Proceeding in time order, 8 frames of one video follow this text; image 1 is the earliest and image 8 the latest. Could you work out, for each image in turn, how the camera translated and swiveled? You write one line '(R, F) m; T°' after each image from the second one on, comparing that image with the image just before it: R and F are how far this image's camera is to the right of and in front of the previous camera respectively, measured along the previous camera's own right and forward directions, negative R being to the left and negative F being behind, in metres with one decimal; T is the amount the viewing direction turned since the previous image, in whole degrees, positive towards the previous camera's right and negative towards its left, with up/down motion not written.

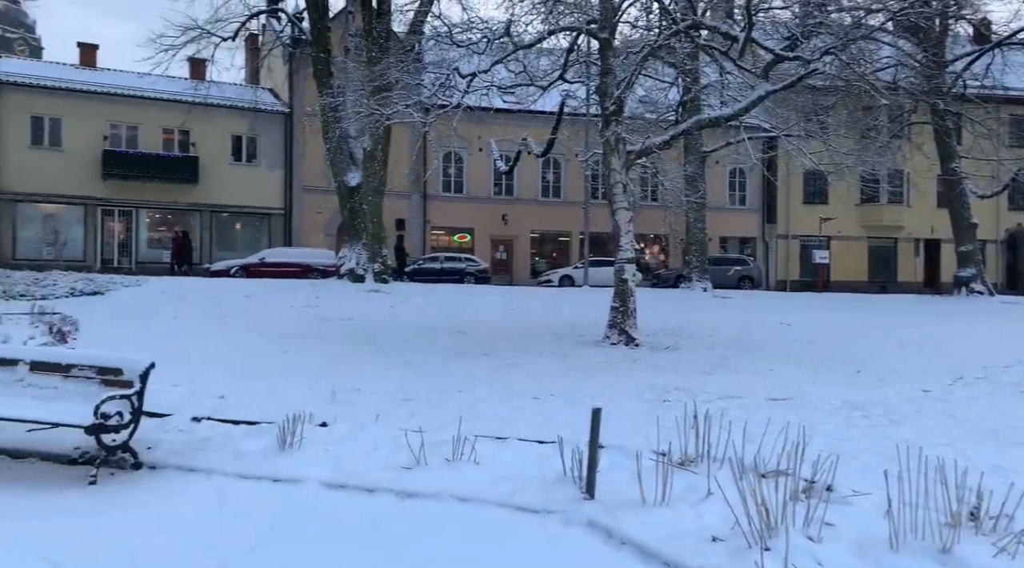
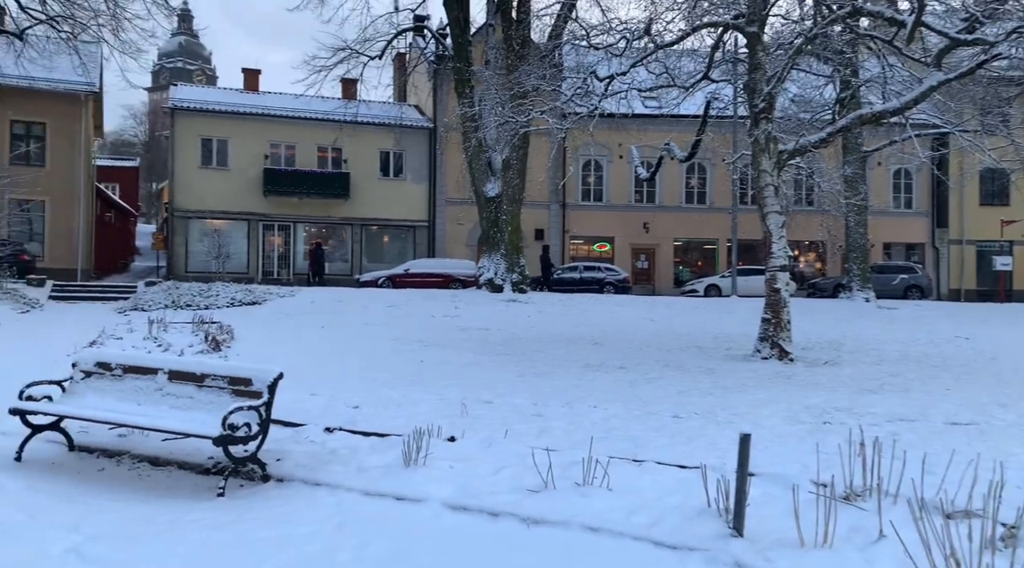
(0.0, +0.4) m; -9°
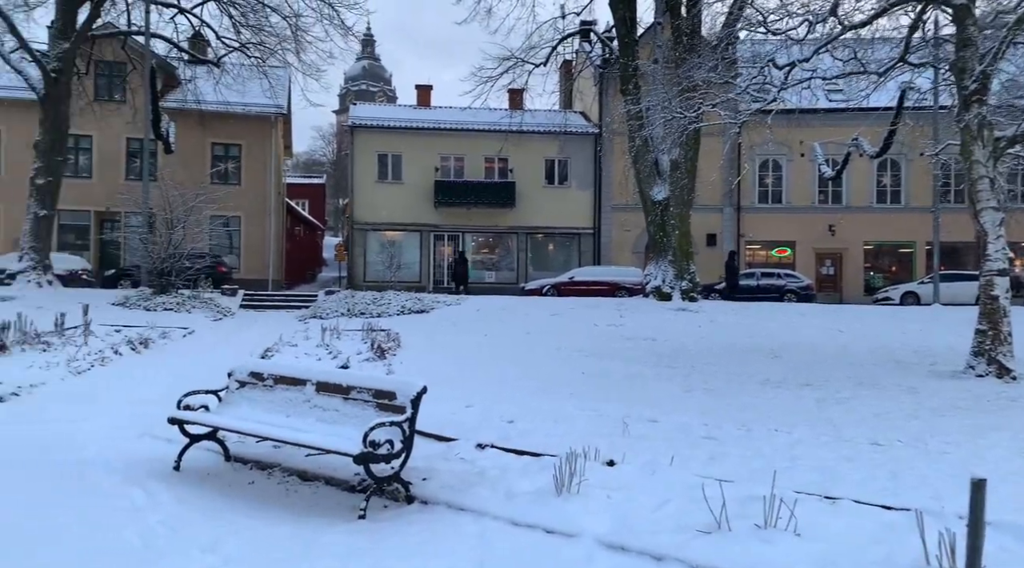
(0.0, +0.6) m; -11°
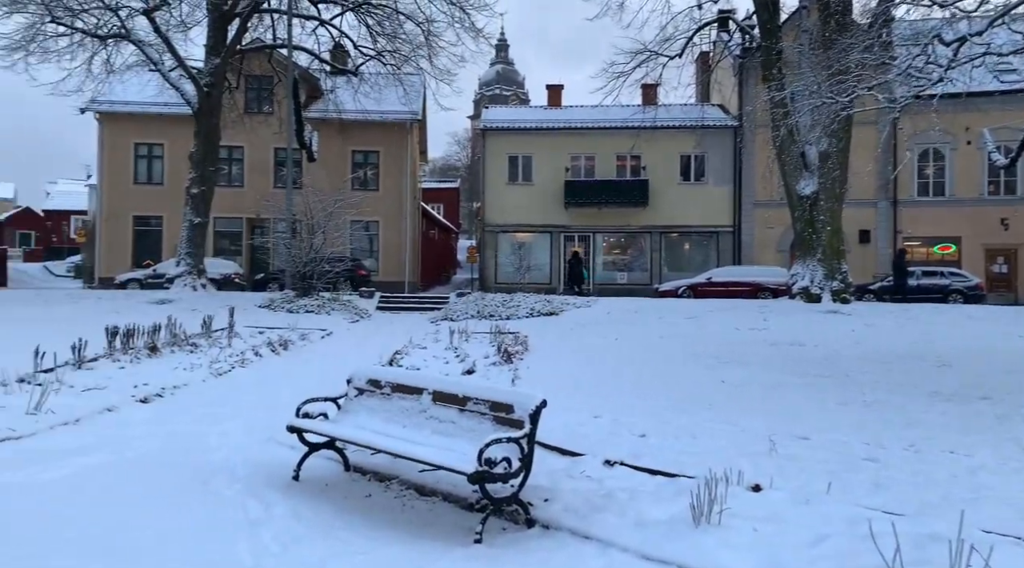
(0.0, +0.5) m; -9°
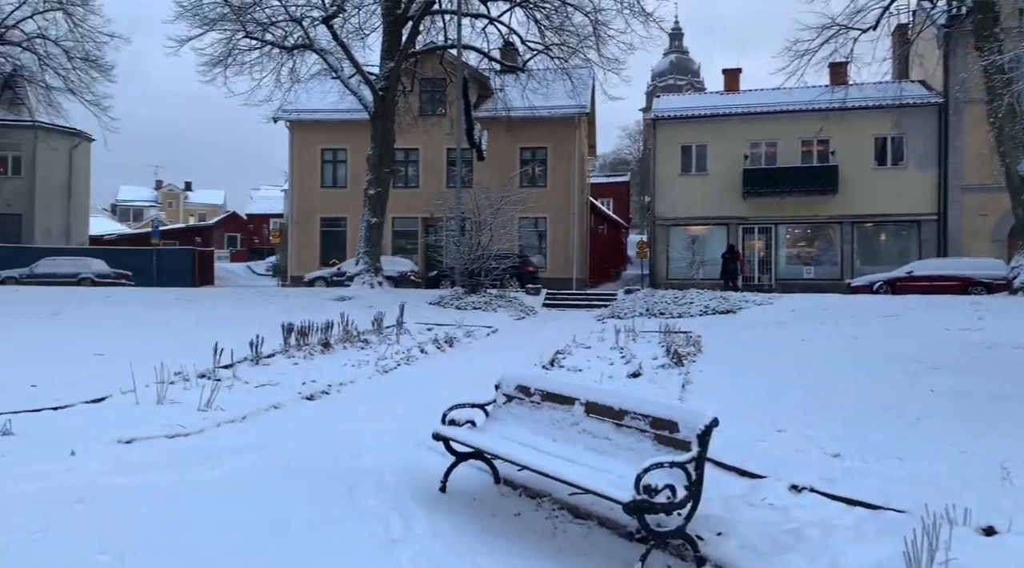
(+0.1, +0.7) m; -11°
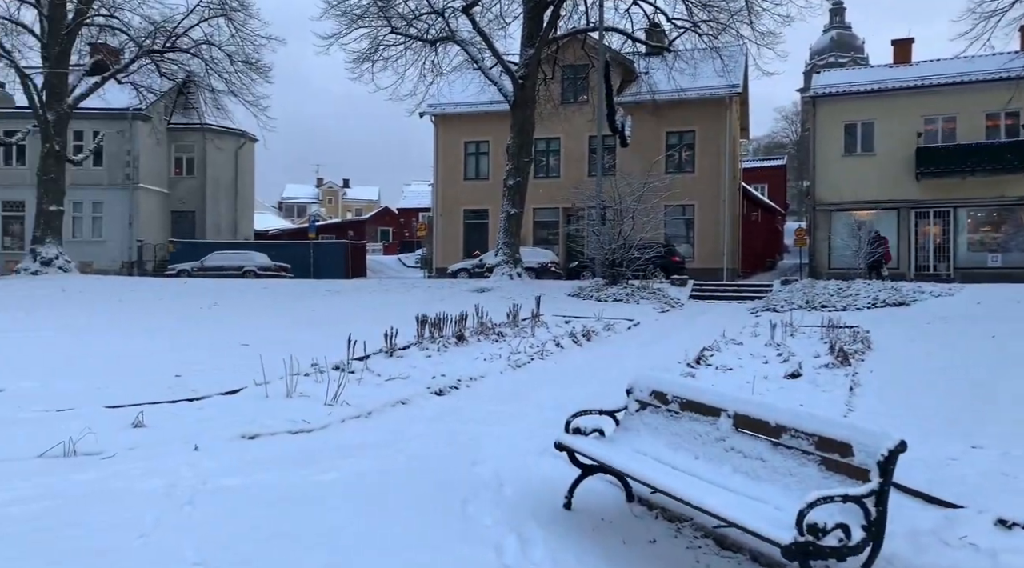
(+0.1, +0.8) m; -10°
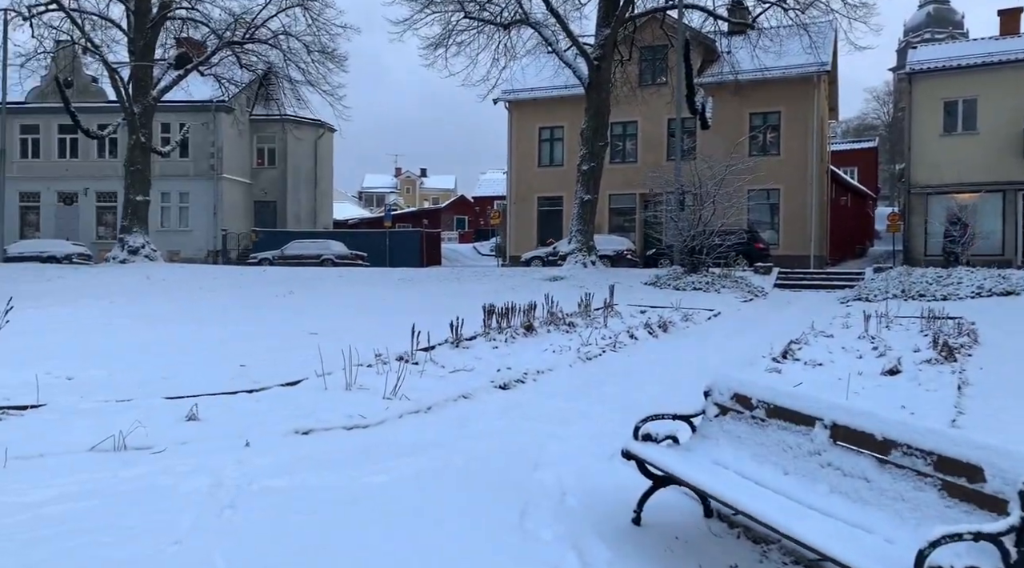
(+0.1, +0.6) m; -5°
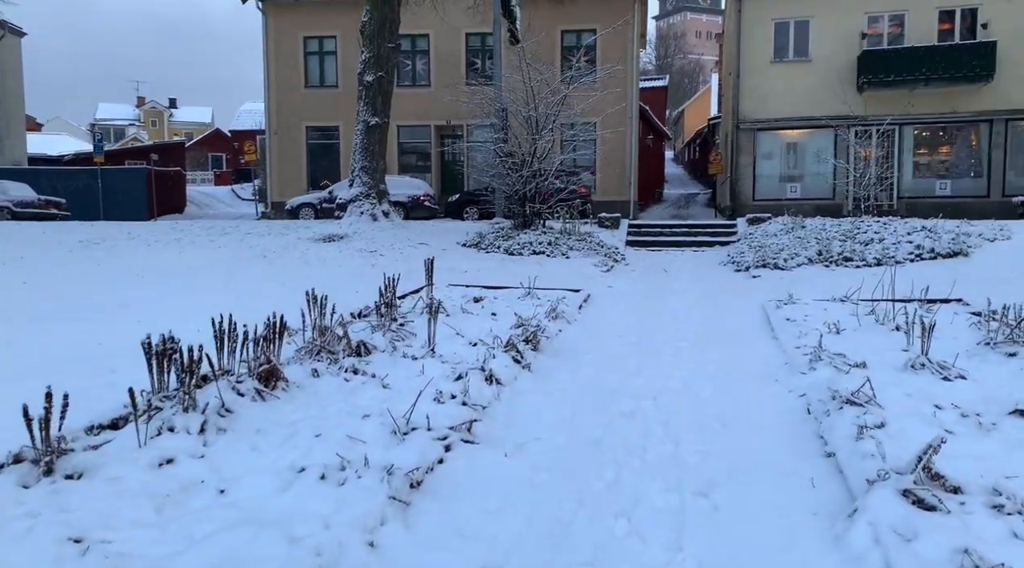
(+0.4, +7.2) m; +14°
